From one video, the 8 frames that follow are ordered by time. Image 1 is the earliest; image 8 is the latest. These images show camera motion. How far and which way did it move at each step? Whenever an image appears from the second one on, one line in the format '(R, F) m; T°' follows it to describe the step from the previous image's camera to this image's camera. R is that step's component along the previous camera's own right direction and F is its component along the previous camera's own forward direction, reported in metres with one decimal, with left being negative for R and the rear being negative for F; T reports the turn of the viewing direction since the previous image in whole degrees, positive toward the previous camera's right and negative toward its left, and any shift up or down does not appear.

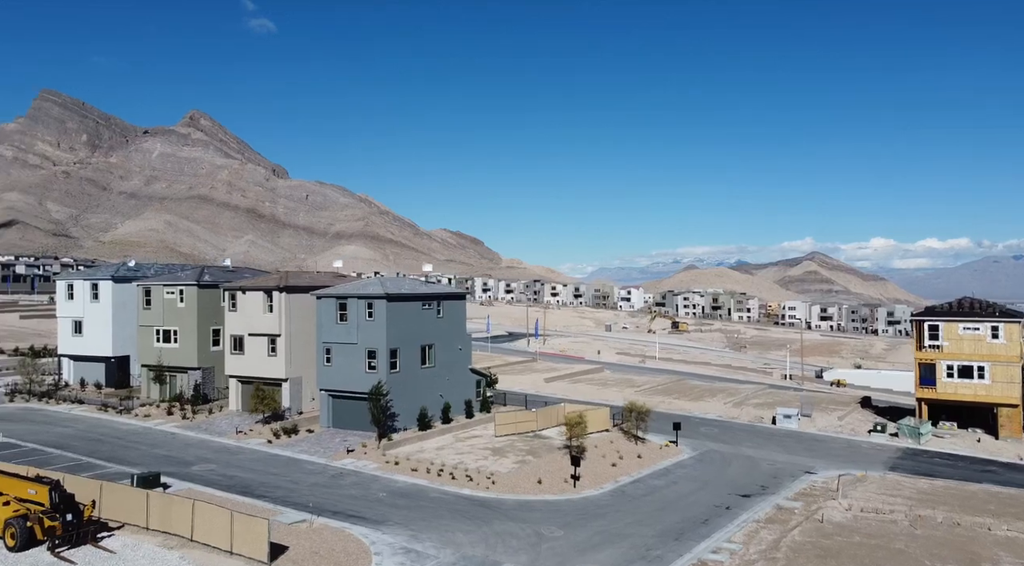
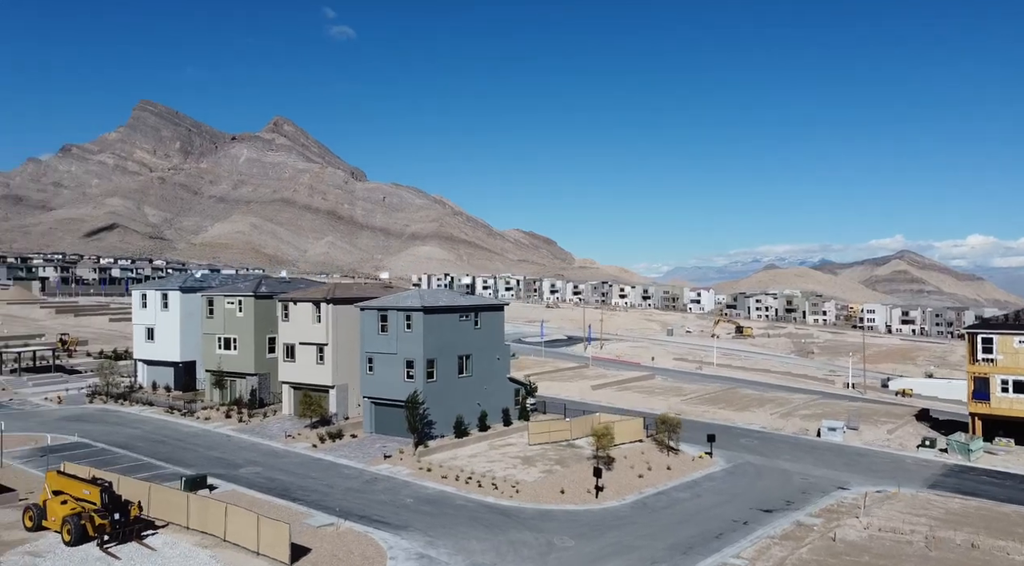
(+1.7, -1.0) m; -6°
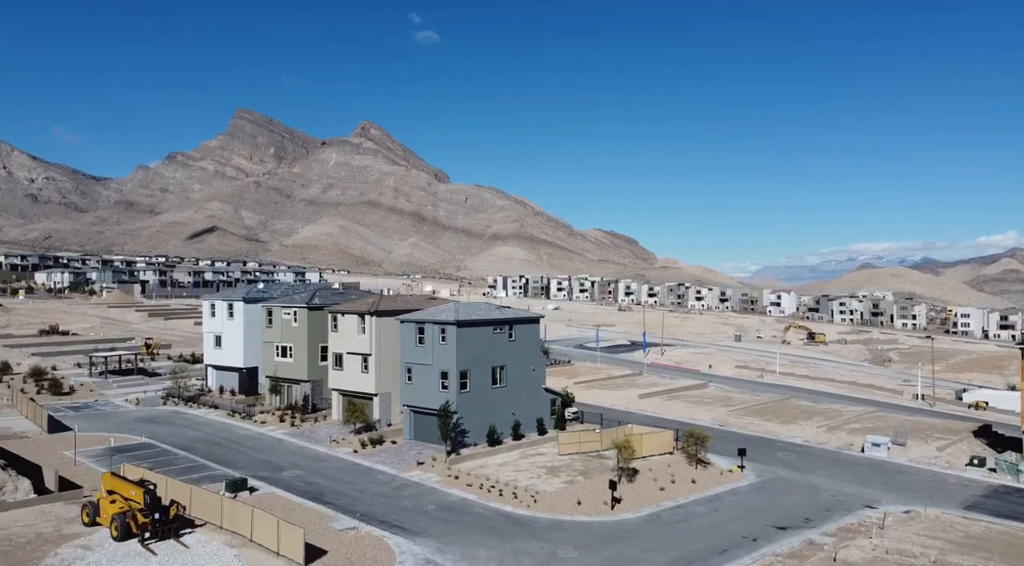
(+2.3, -1.1) m; -6°
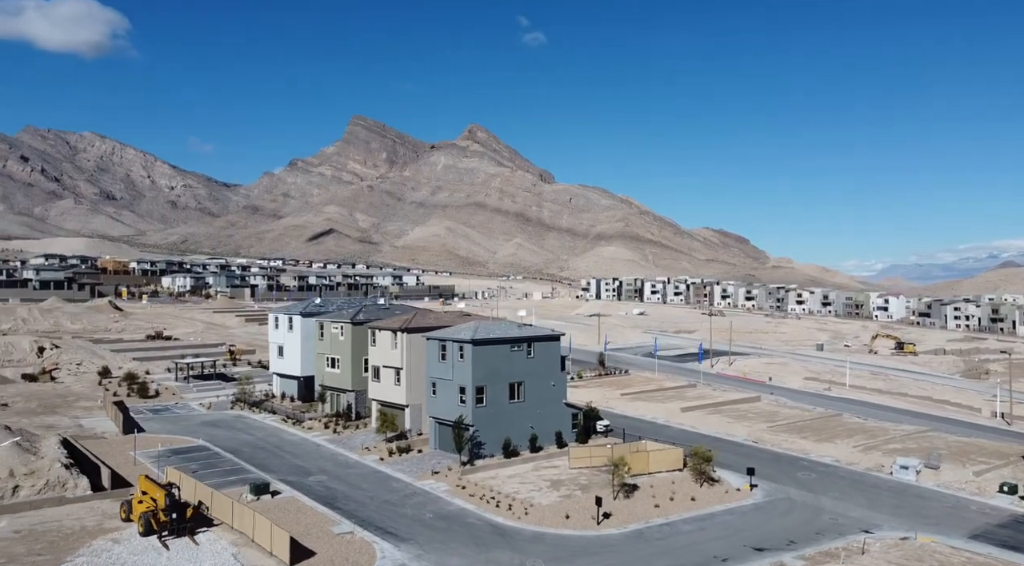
(+4.5, -1.7) m; -8°
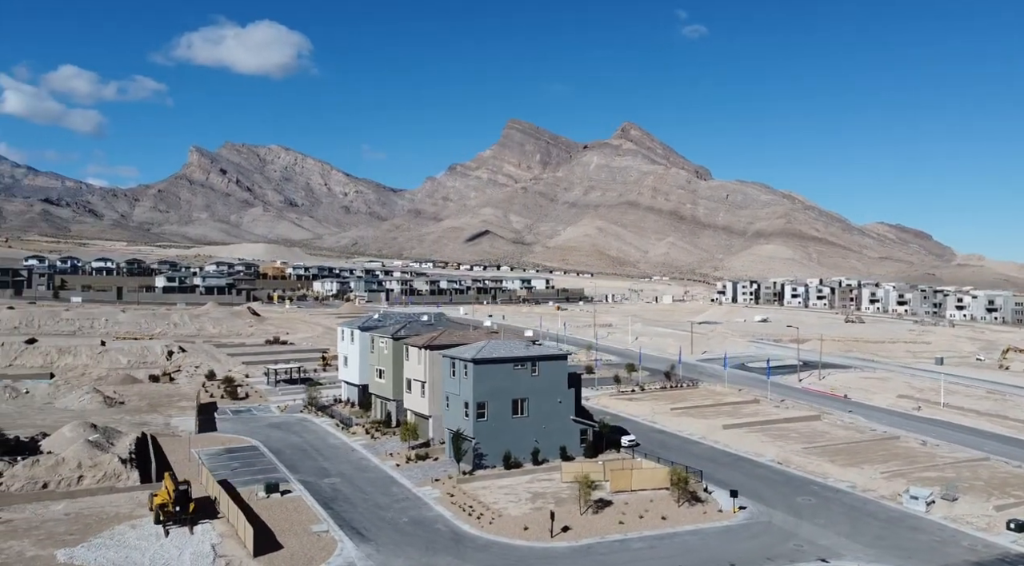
(+8.2, -1.8) m; -13°
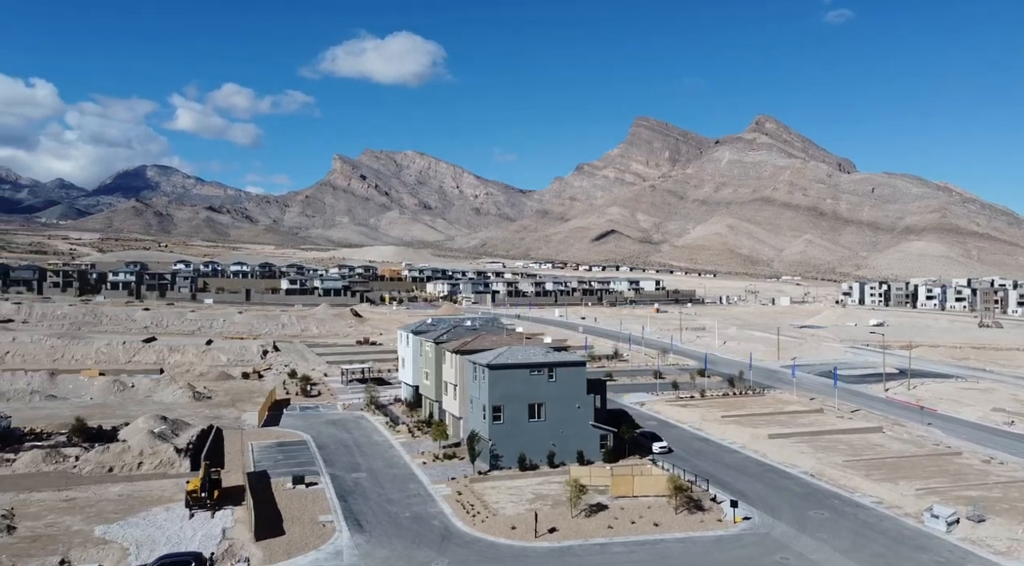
(+6.4, -0.9) m; -10°
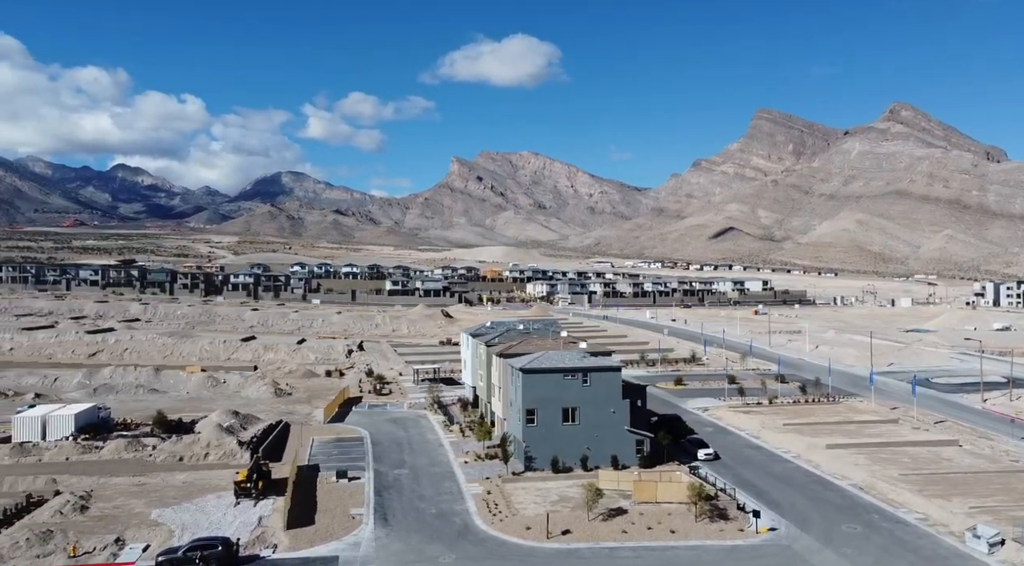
(+4.7, -0.5) m; -9°
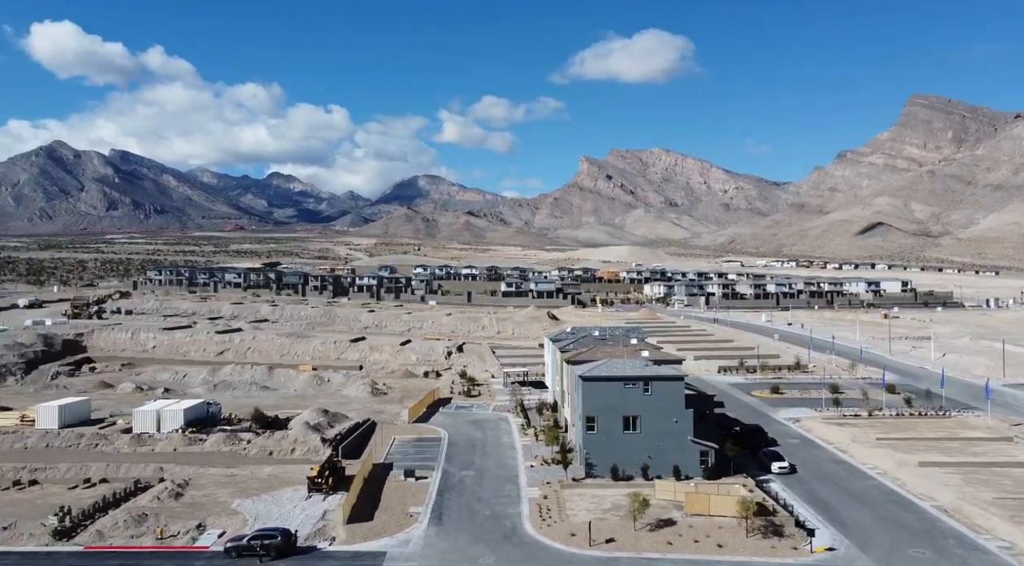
(+4.0, -0.2) m; -10°
